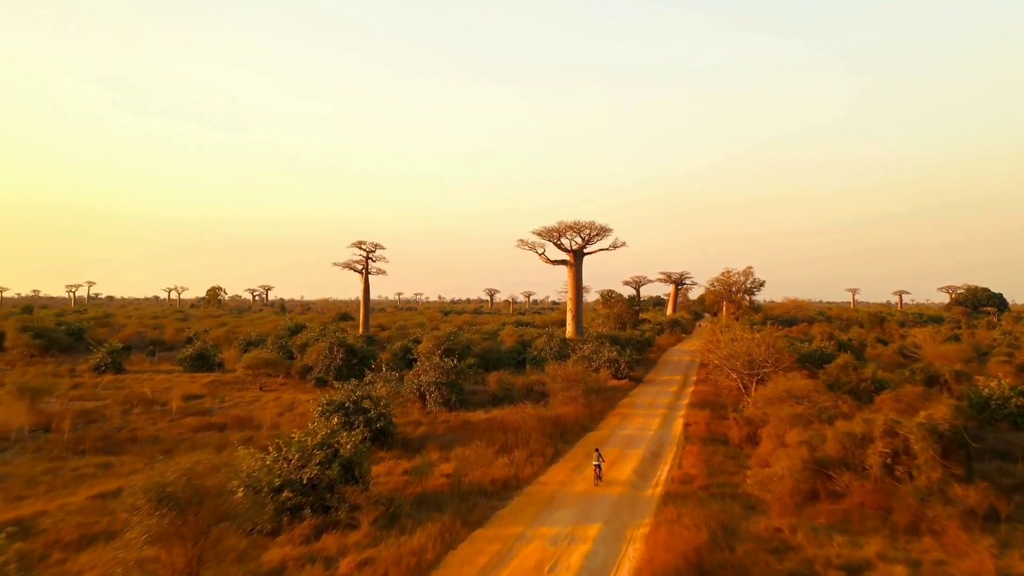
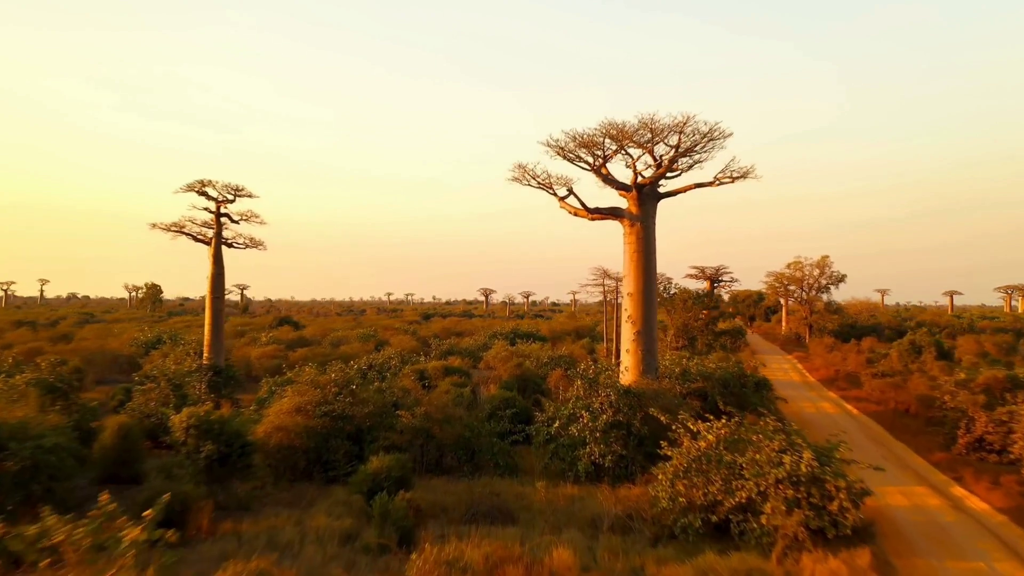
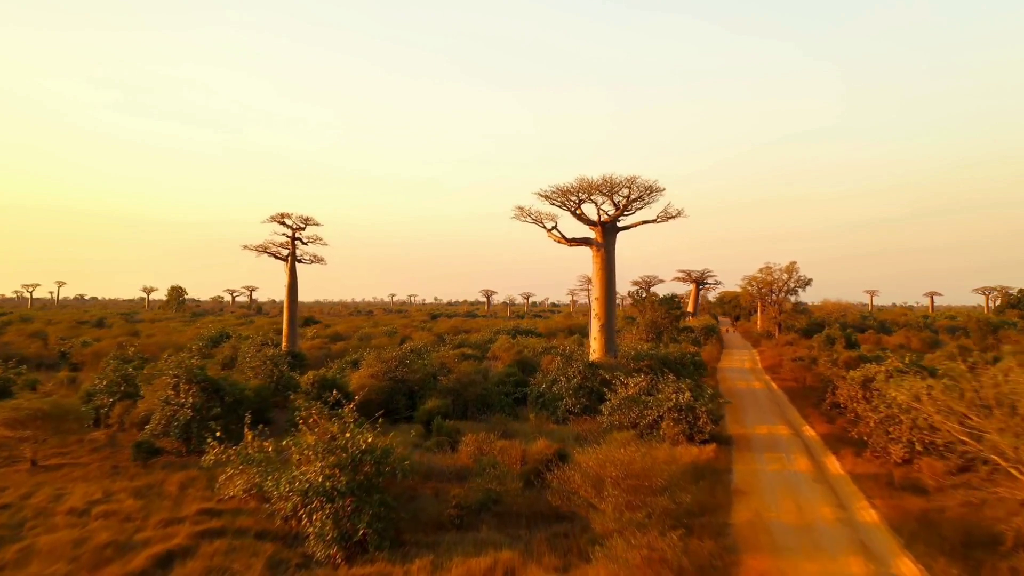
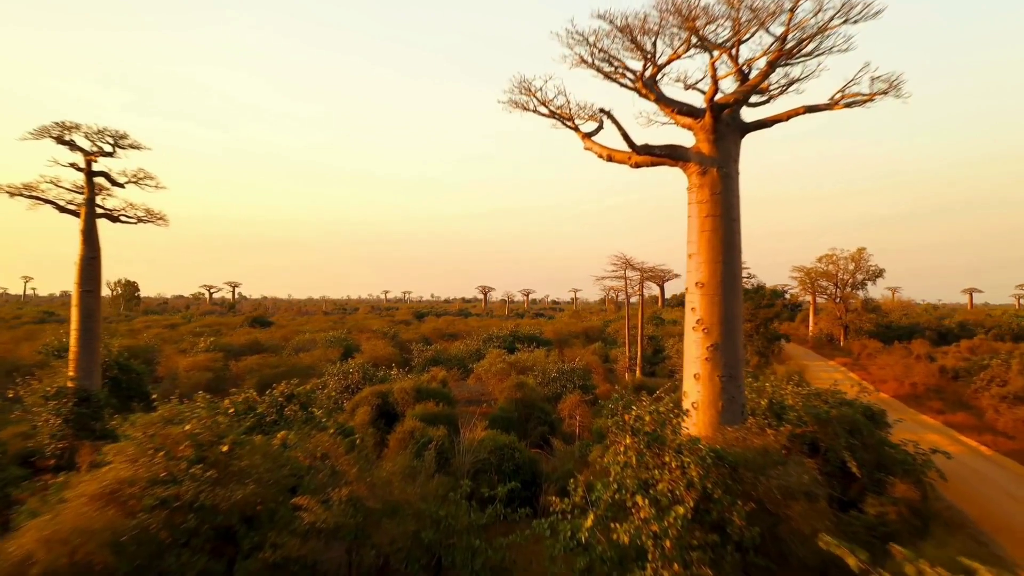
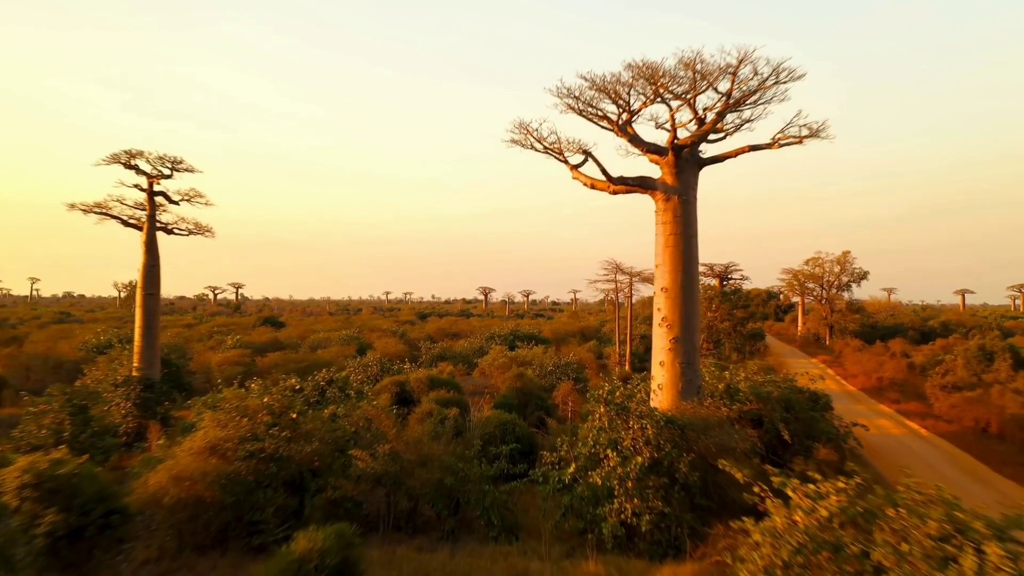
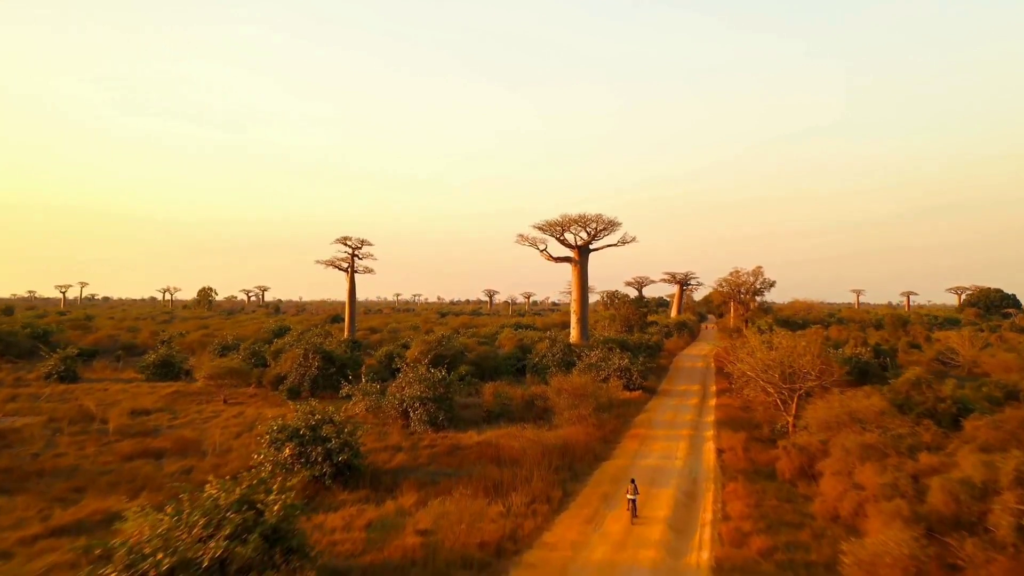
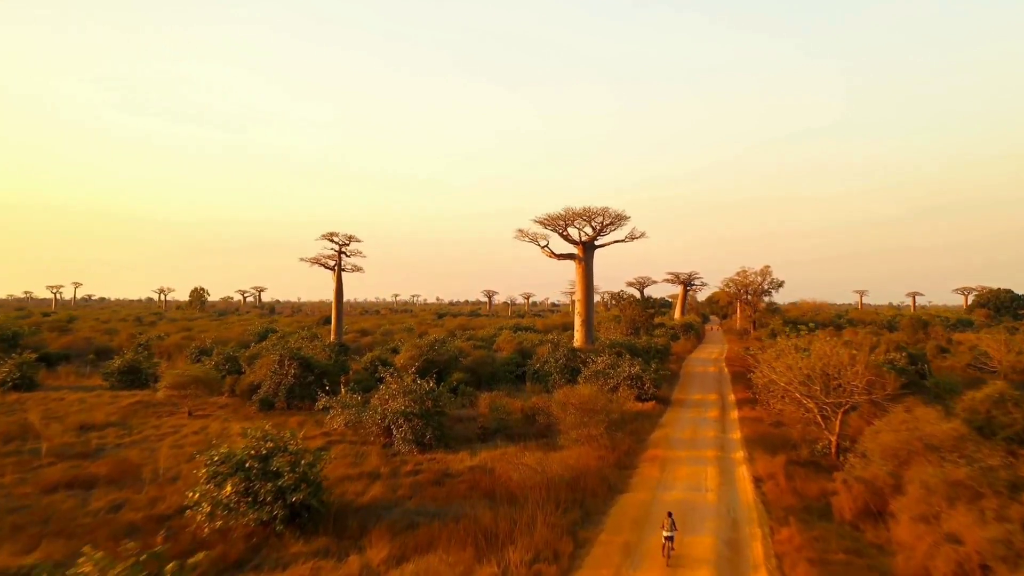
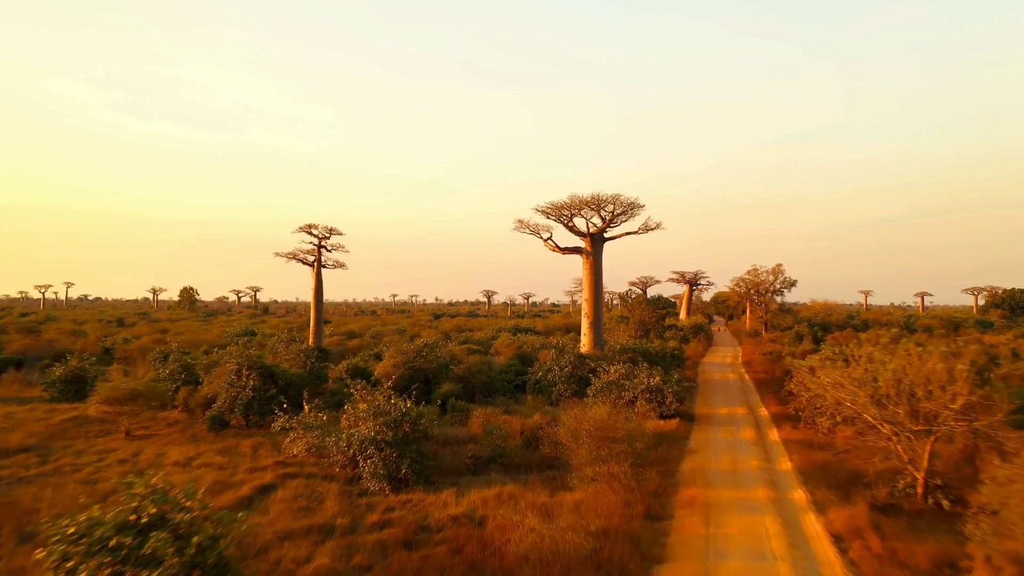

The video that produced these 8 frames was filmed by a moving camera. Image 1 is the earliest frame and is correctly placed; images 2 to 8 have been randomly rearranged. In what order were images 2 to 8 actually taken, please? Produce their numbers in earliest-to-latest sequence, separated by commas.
6, 7, 8, 3, 2, 5, 4
